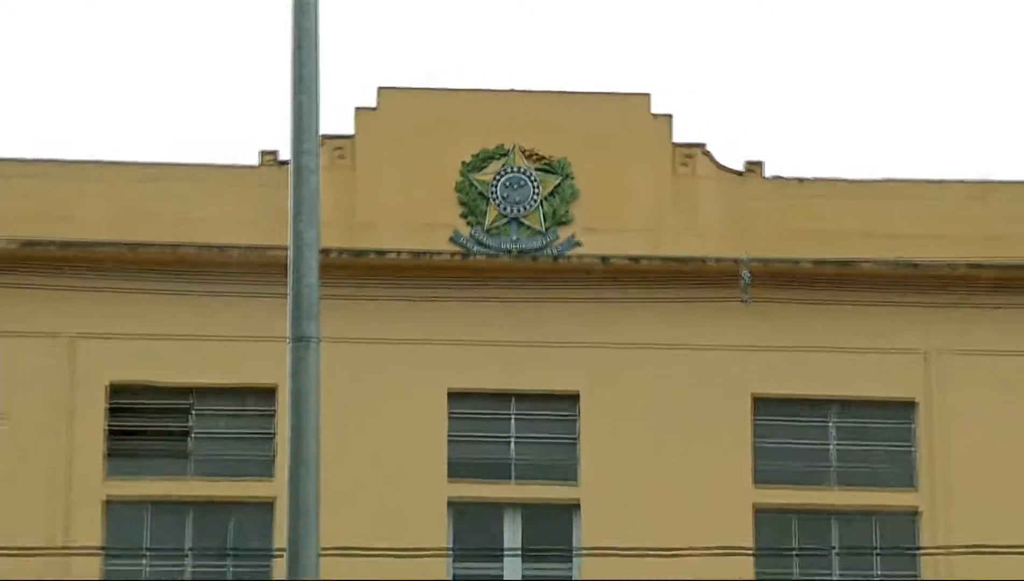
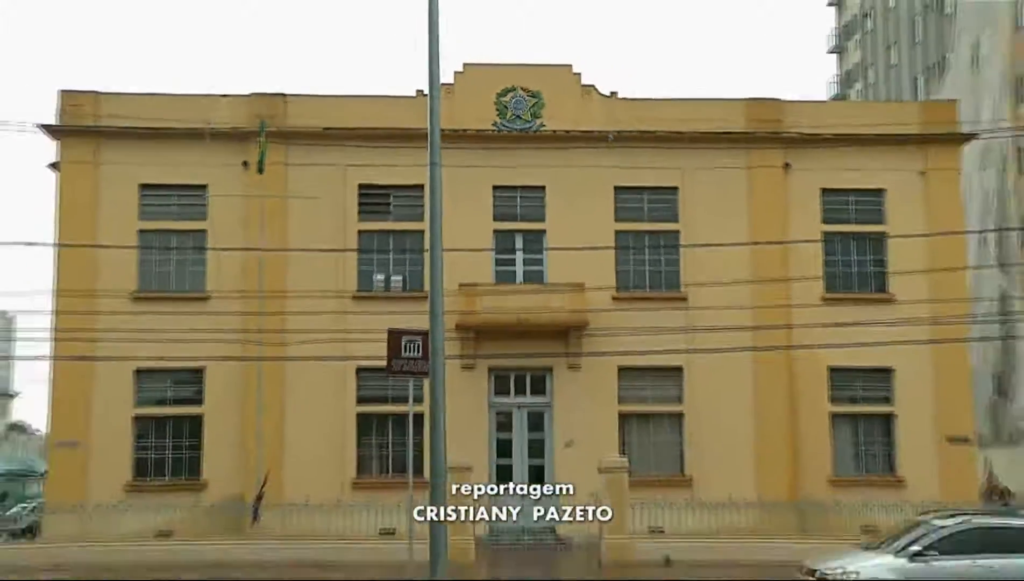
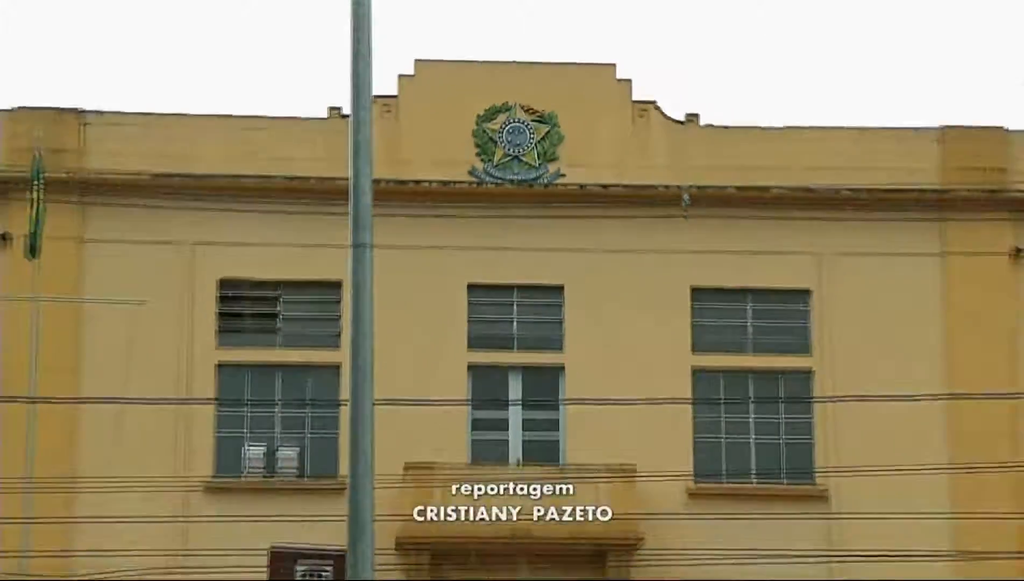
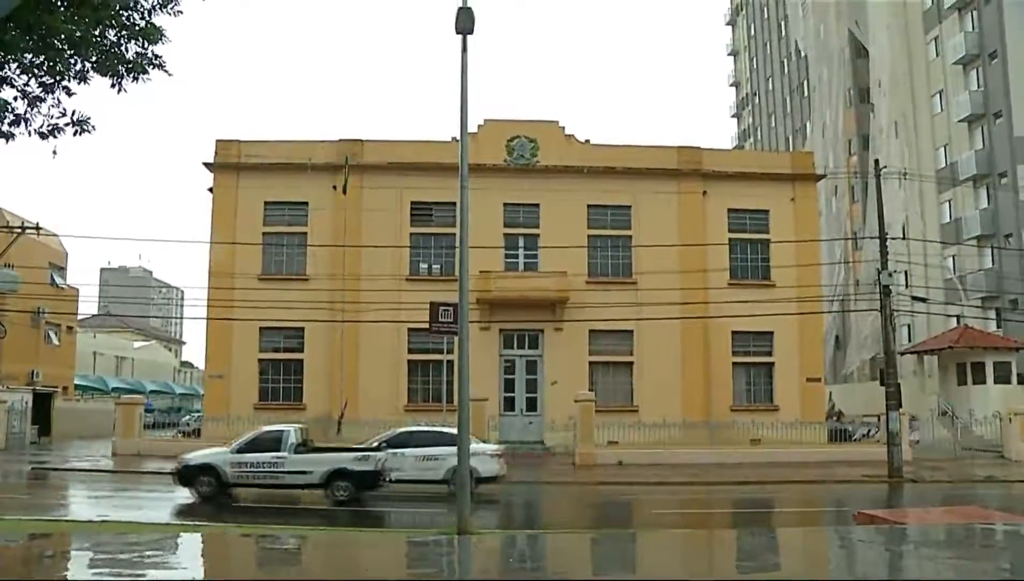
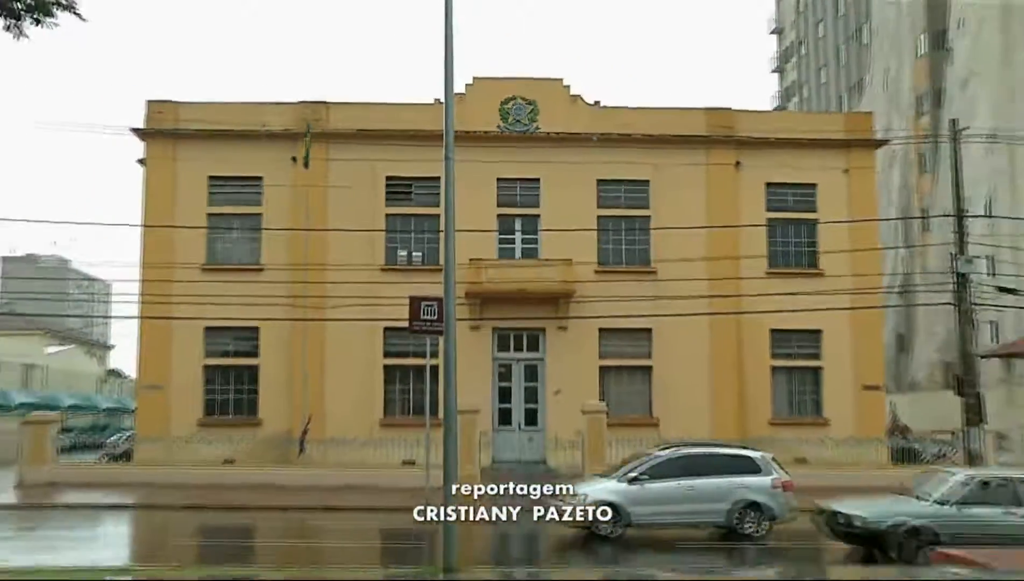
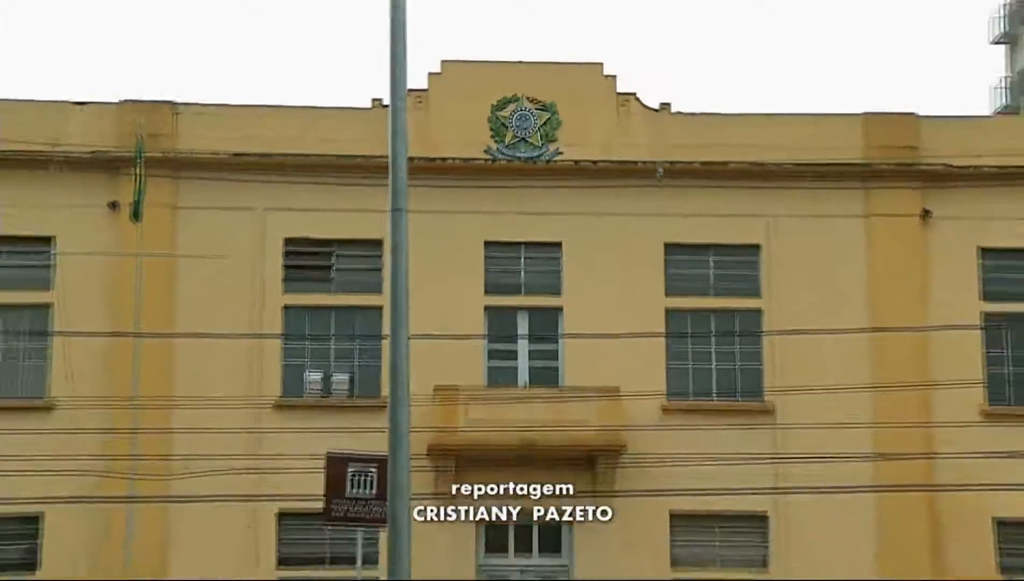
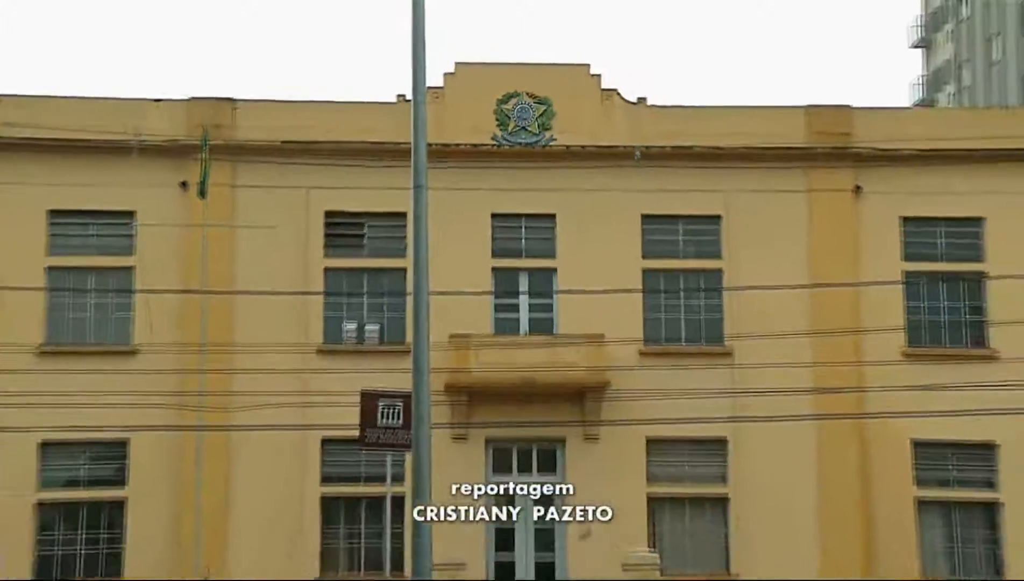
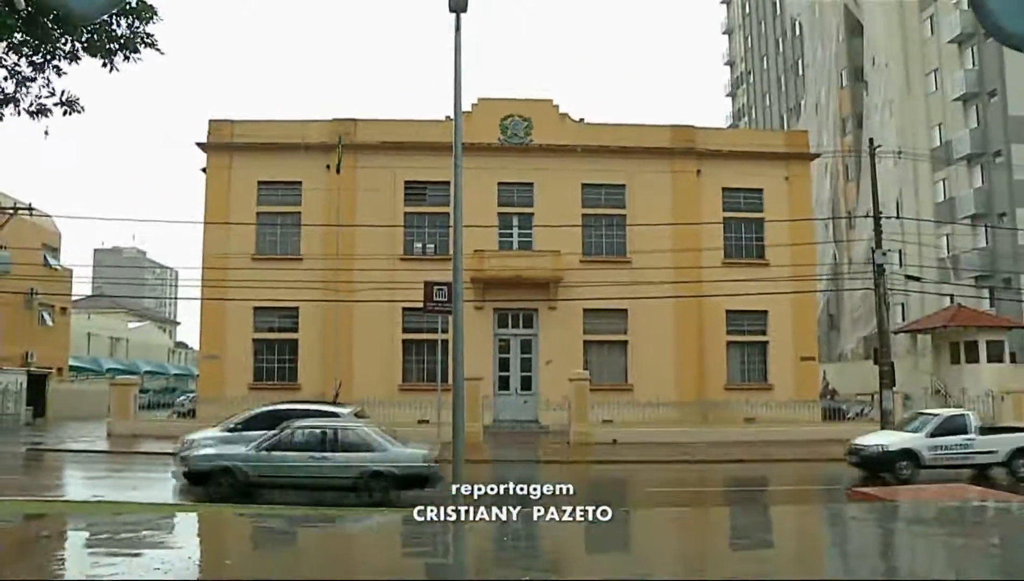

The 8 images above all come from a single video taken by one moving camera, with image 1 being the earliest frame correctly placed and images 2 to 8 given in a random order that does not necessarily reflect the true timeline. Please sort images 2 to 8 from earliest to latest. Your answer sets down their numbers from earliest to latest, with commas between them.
3, 6, 7, 2, 5, 8, 4
